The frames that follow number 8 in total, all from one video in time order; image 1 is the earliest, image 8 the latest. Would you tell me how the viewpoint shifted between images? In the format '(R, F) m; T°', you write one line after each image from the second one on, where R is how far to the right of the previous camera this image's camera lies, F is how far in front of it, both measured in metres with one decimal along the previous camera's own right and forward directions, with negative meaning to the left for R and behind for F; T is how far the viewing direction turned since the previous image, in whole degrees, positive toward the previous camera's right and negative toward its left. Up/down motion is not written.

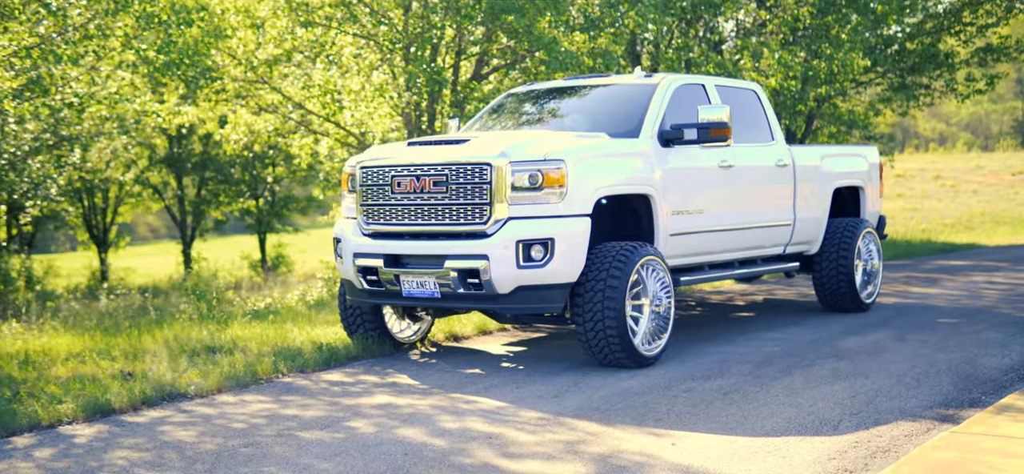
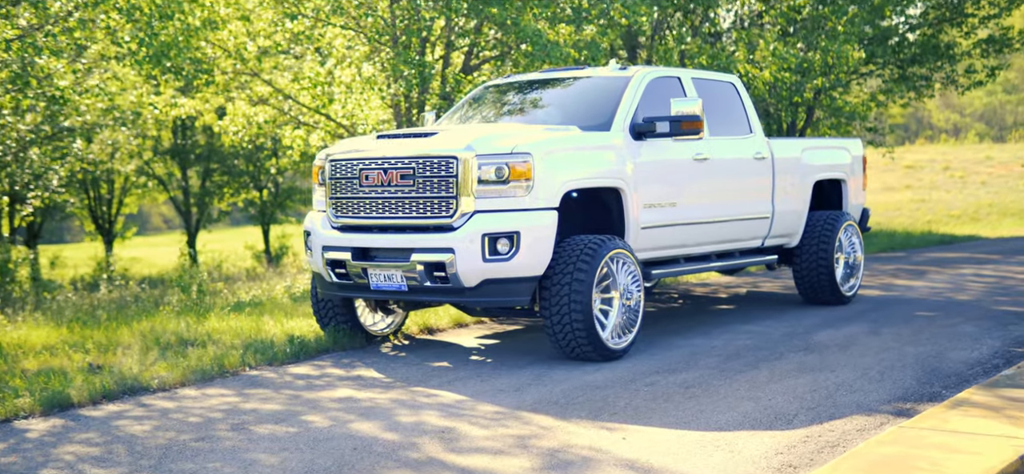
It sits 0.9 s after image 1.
(+0.2, 0.0) m; 0°
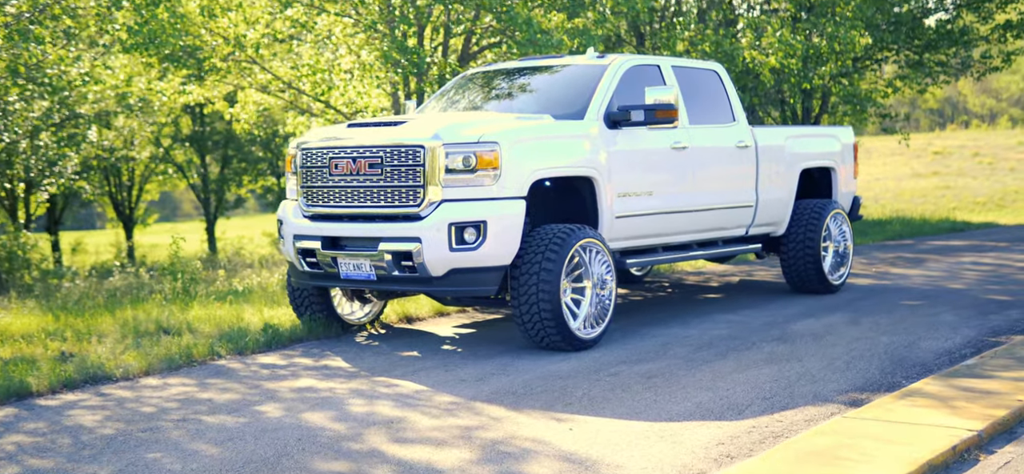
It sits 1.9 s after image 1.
(+0.3, 0.0) m; -1°
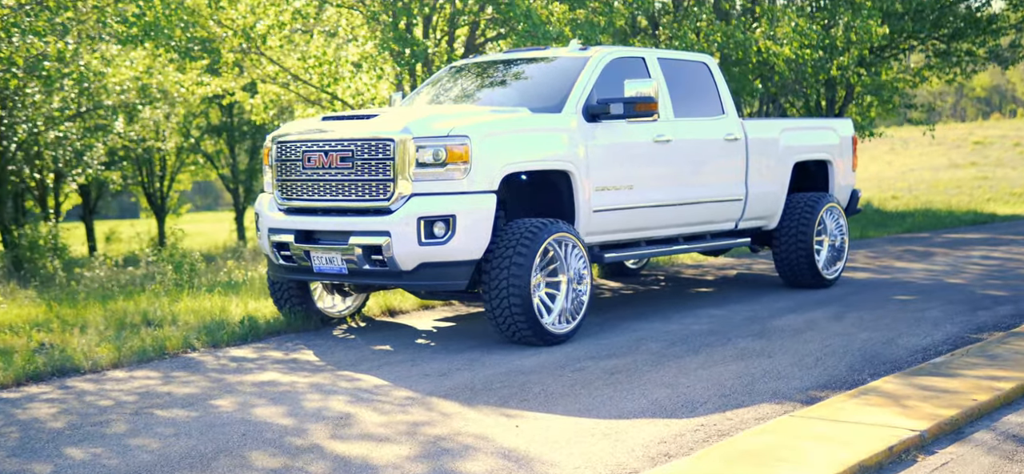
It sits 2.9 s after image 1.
(+0.3, 0.0) m; -1°
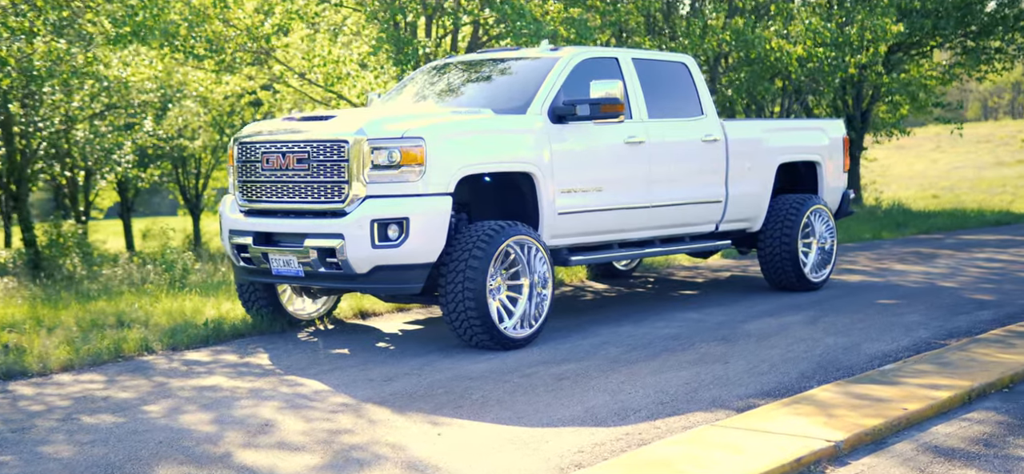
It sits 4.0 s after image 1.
(+0.5, +0.1) m; -1°
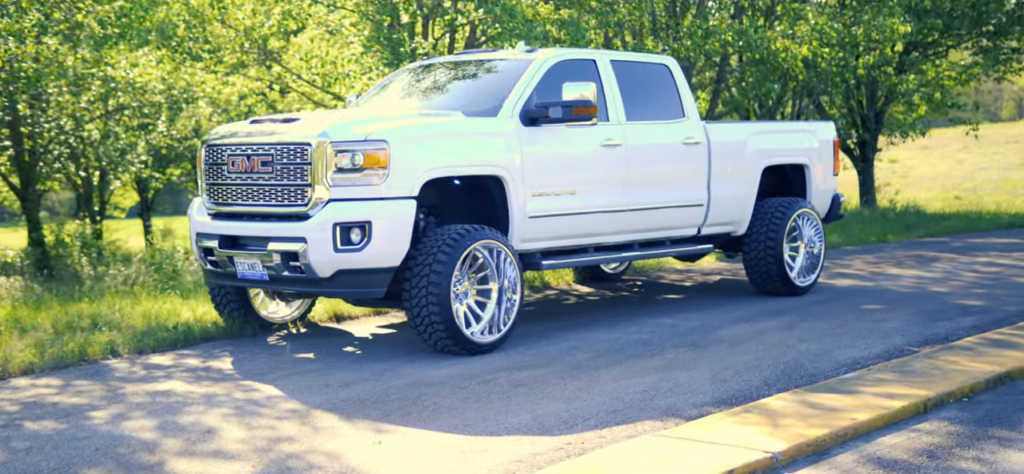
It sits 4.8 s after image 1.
(+0.3, +0.1) m; -1°
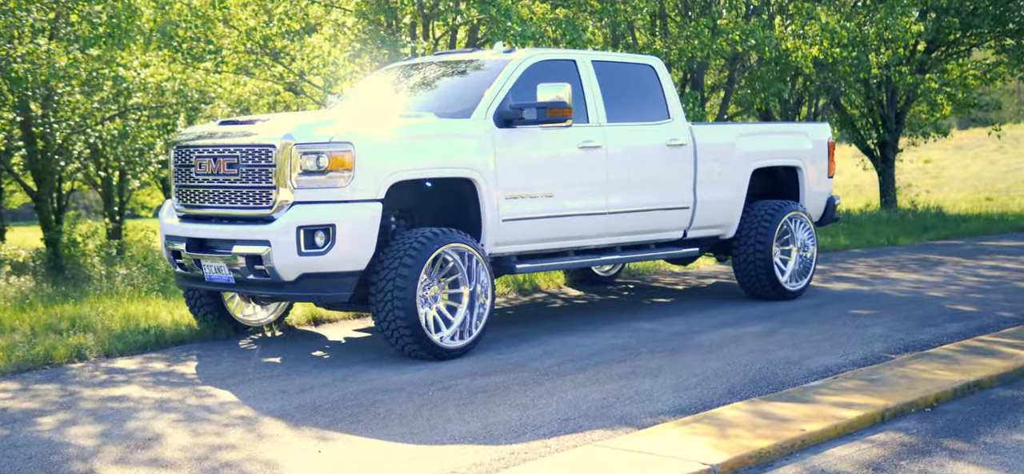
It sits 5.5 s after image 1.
(+0.3, +0.1) m; -1°
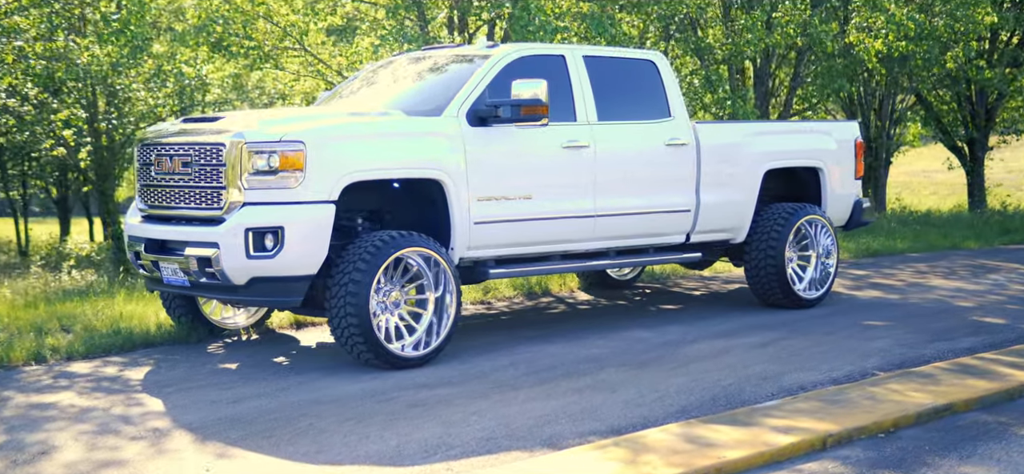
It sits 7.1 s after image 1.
(+0.7, +0.4) m; -4°
